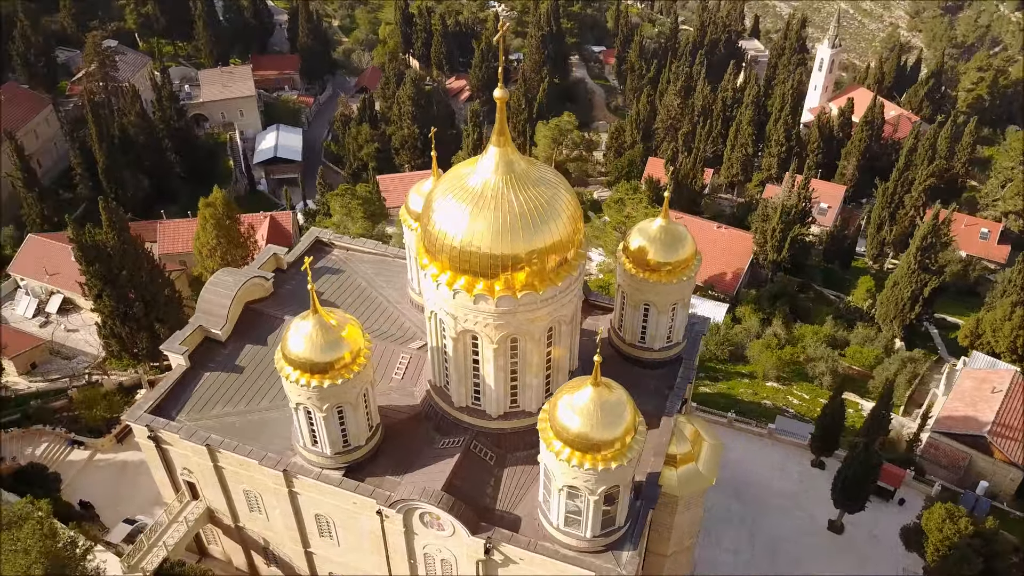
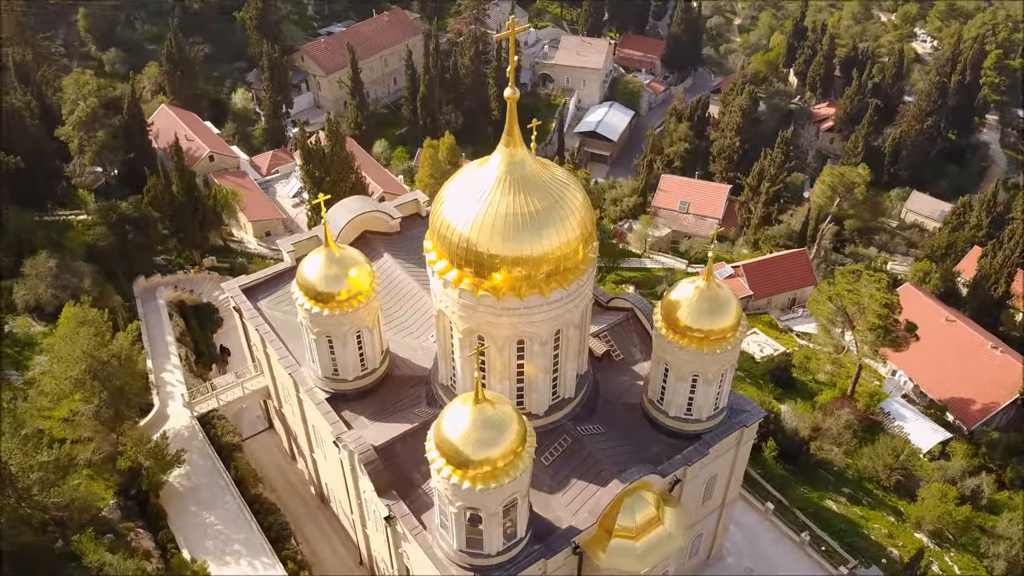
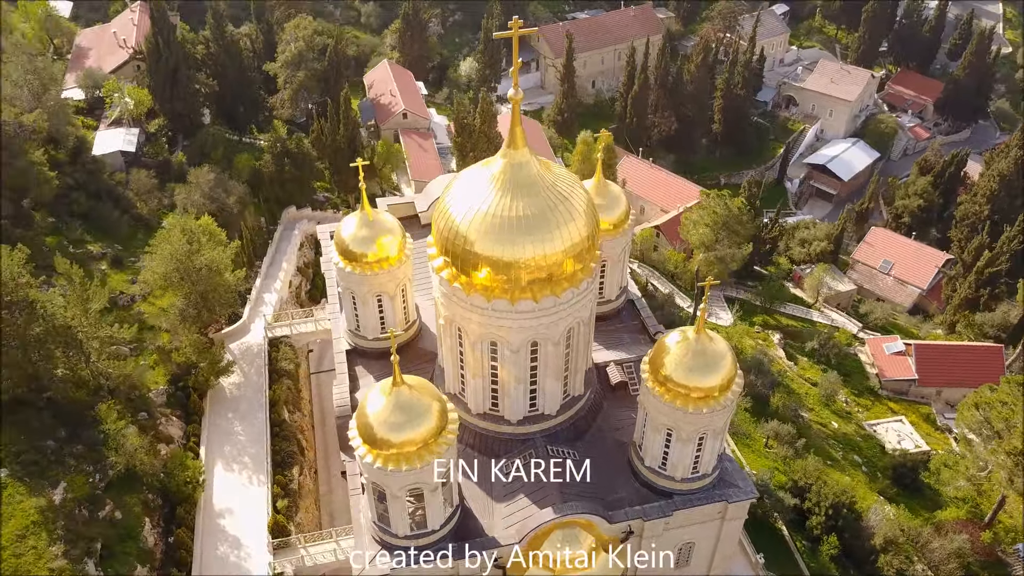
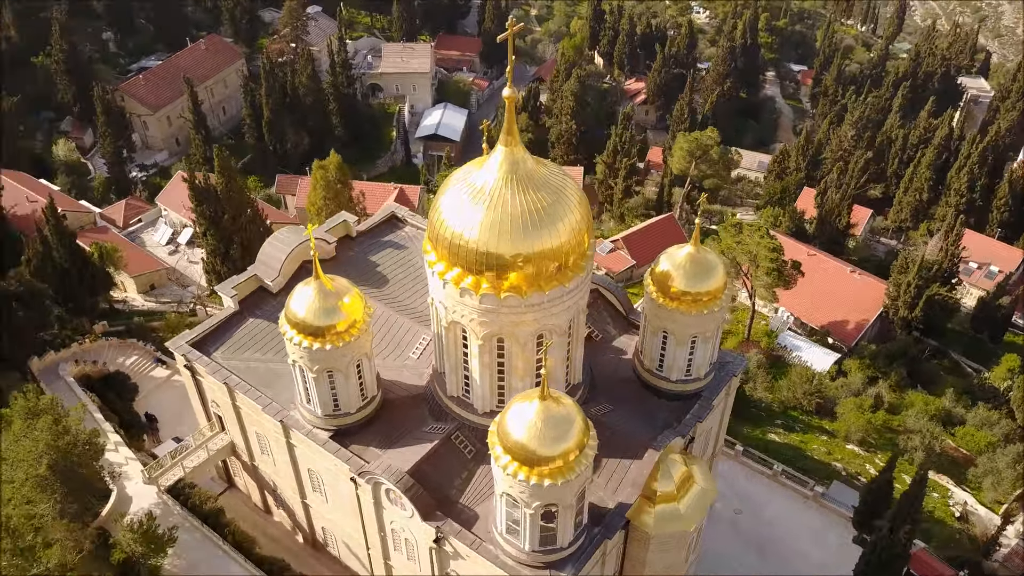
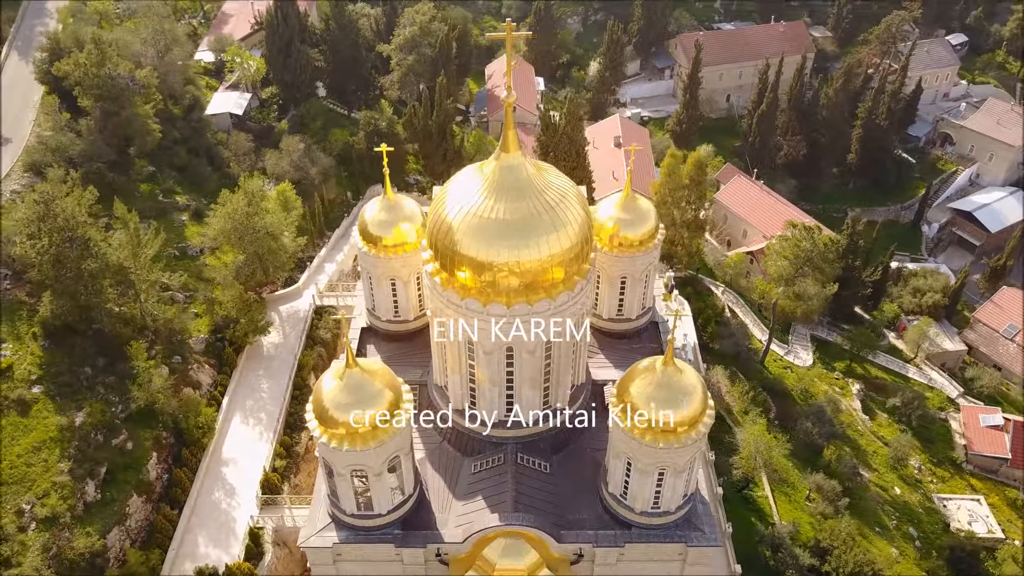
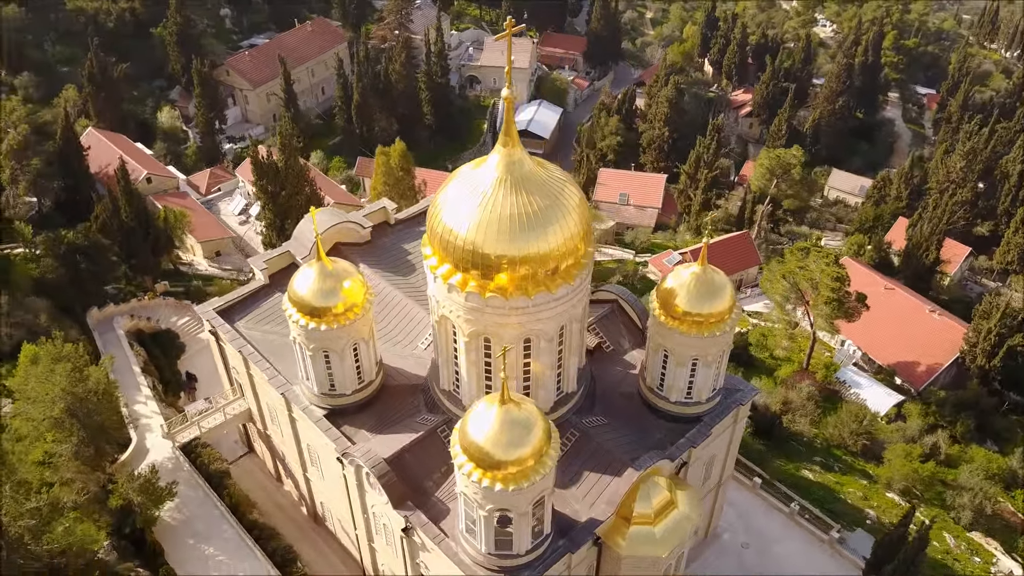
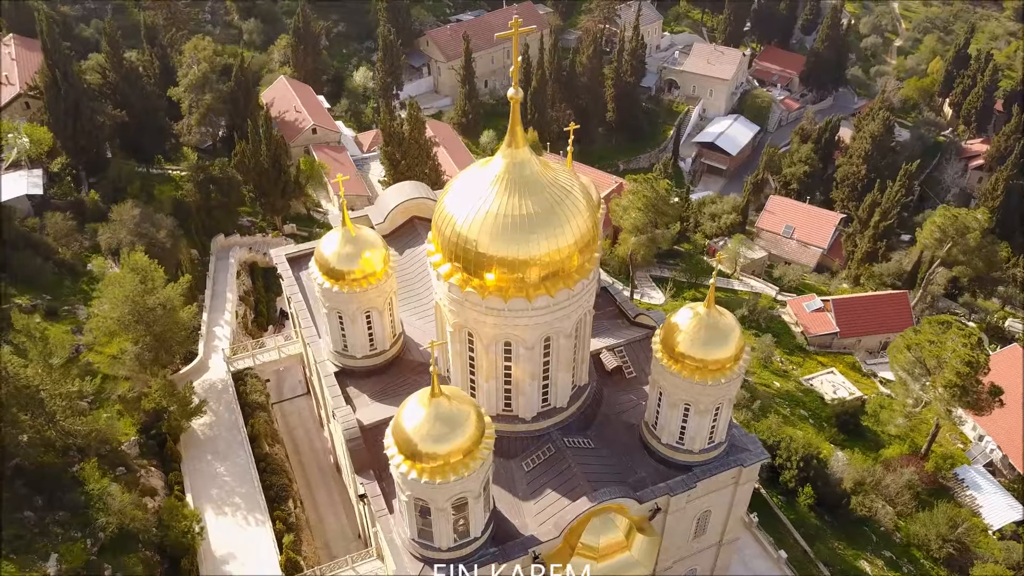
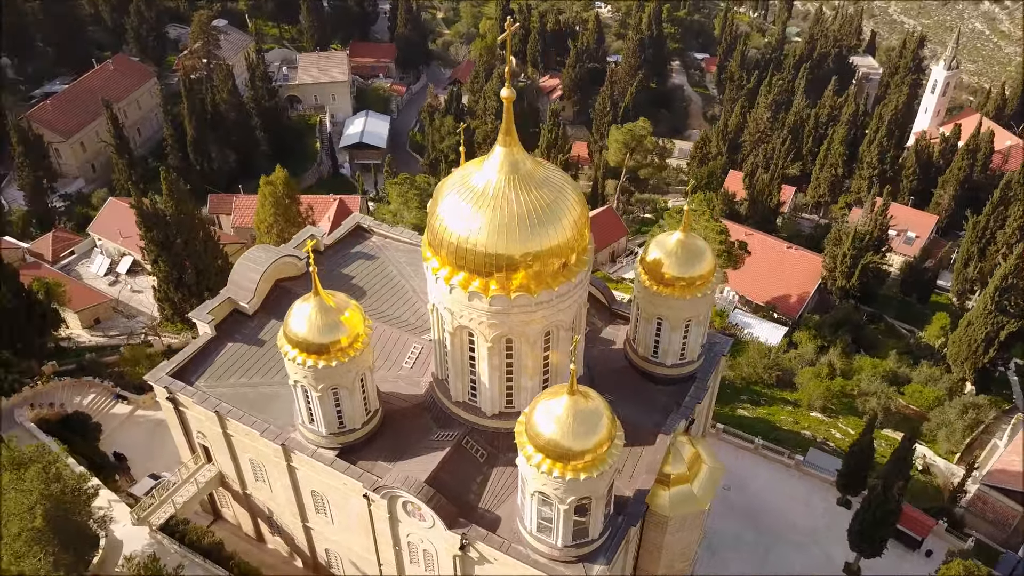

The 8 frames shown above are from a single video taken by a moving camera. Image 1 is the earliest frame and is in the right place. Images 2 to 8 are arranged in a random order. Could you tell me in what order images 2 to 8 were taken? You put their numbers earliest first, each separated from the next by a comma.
8, 4, 6, 2, 7, 3, 5
